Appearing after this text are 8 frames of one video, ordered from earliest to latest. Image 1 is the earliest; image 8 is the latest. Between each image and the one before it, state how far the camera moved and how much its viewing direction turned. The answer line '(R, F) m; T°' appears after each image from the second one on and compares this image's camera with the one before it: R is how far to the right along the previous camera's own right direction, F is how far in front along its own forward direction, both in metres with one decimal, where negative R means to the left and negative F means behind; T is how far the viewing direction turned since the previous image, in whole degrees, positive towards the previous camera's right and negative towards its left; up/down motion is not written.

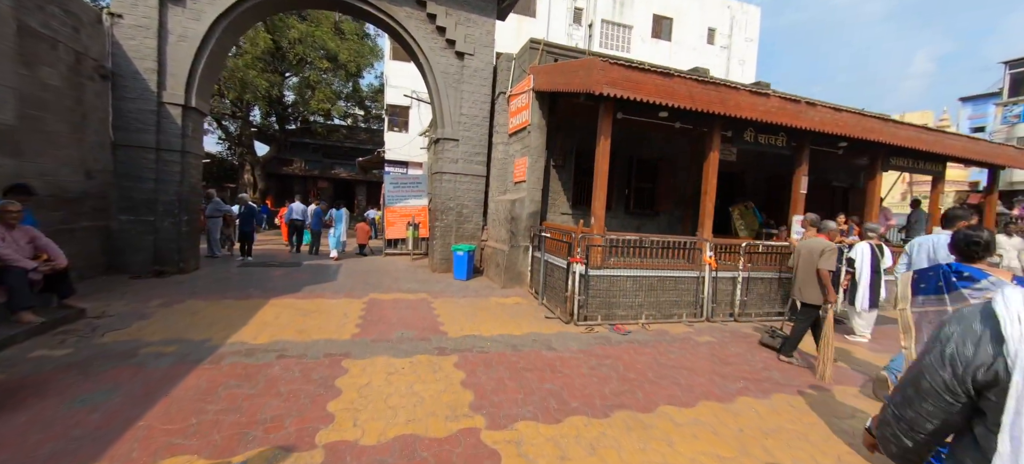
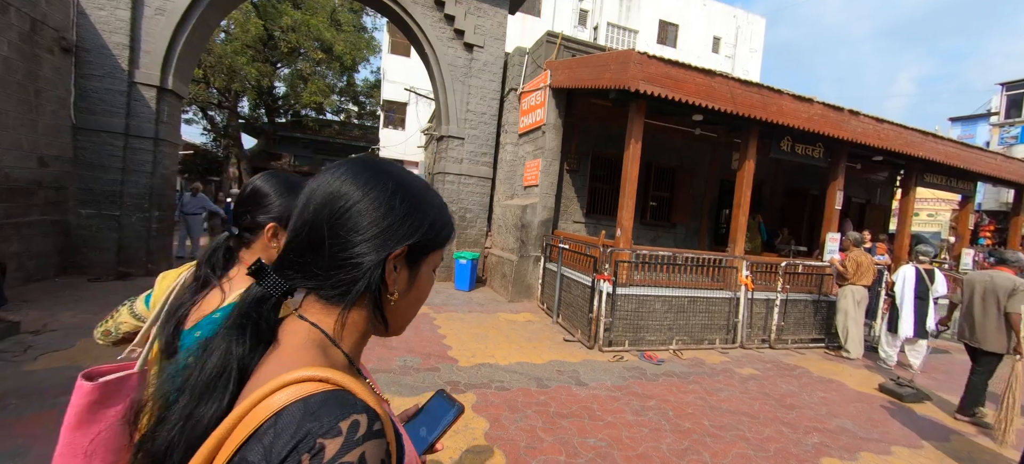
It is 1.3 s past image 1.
(-0.4, +0.7) m; +2°
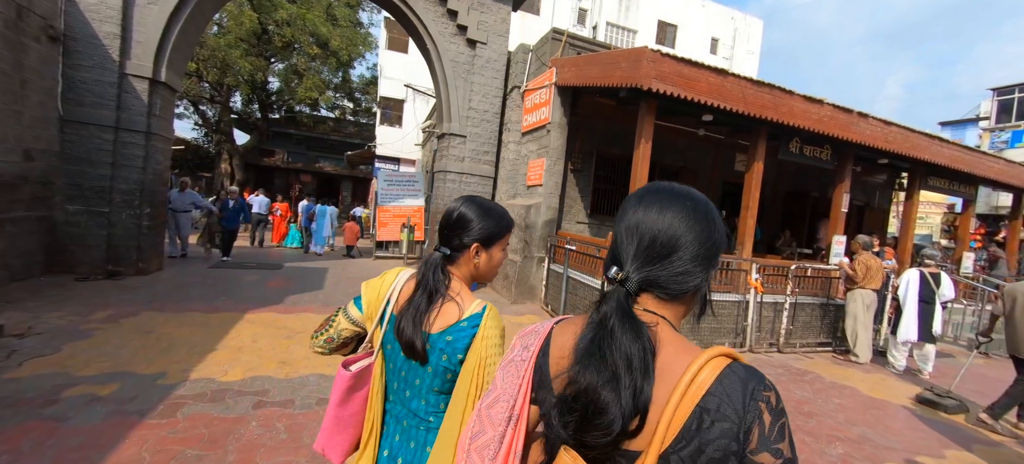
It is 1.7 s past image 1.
(-0.2, +0.1) m; +1°
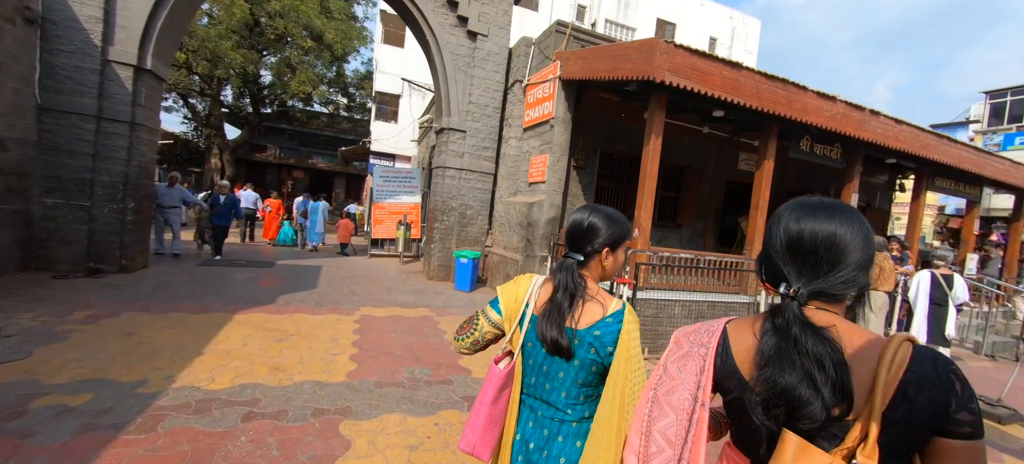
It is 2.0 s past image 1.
(-0.1, +0.2) m; +1°
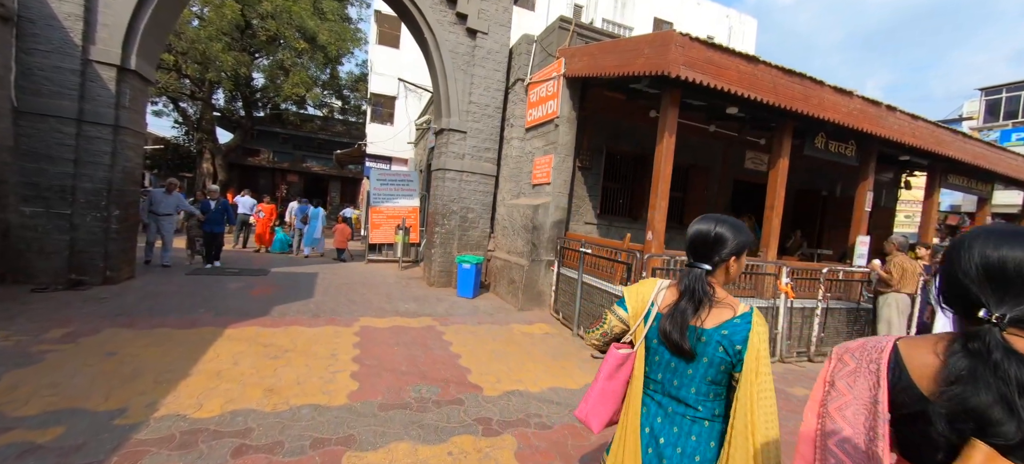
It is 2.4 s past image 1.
(-0.2, +0.3) m; +1°
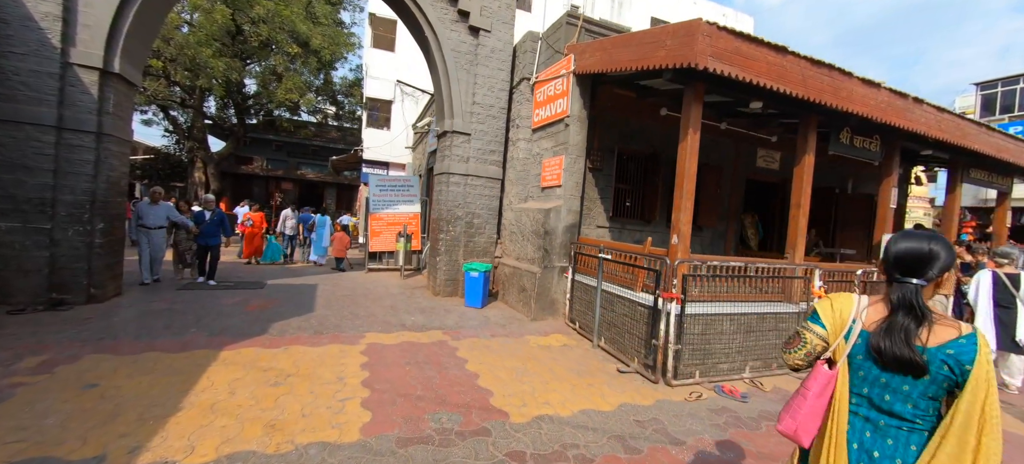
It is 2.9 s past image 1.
(-0.3, +0.3) m; +1°
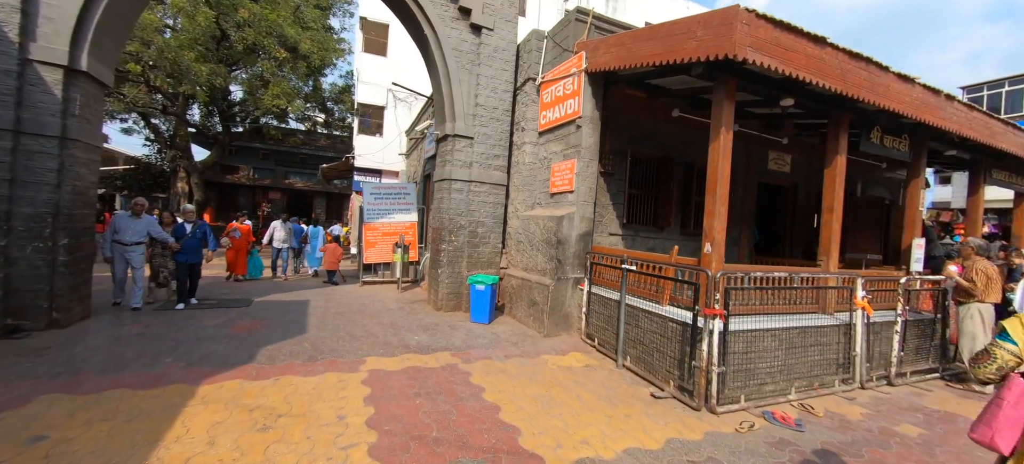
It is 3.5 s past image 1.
(-0.3, +0.5) m; +1°
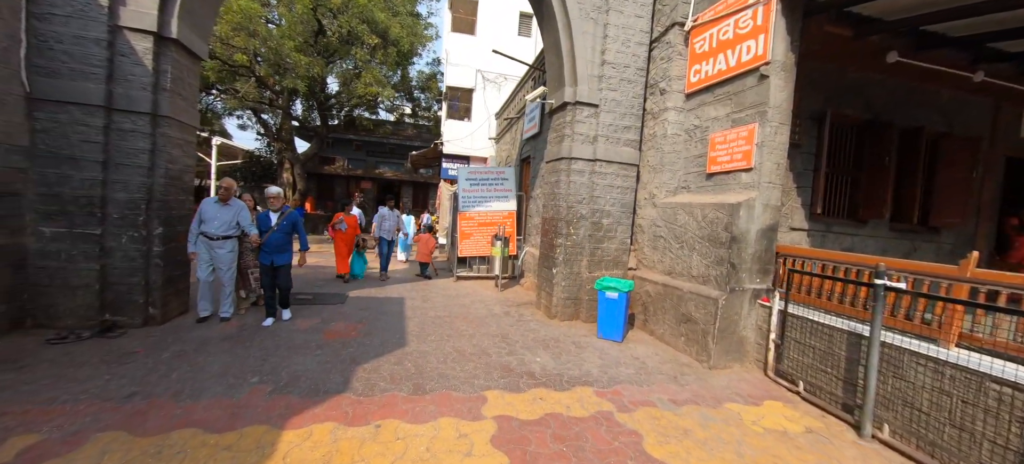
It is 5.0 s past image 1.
(-0.9, +1.3) m; -11°
